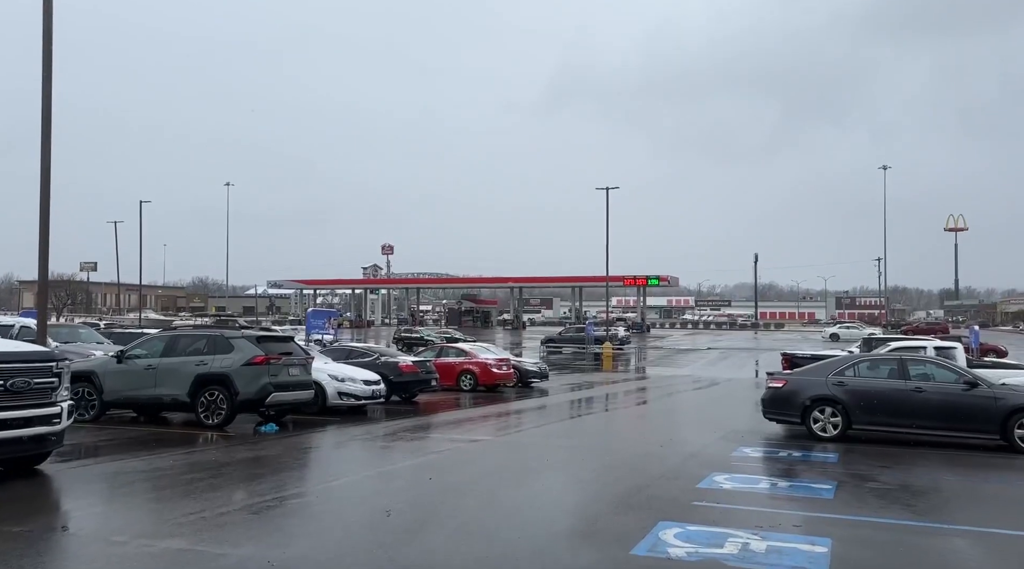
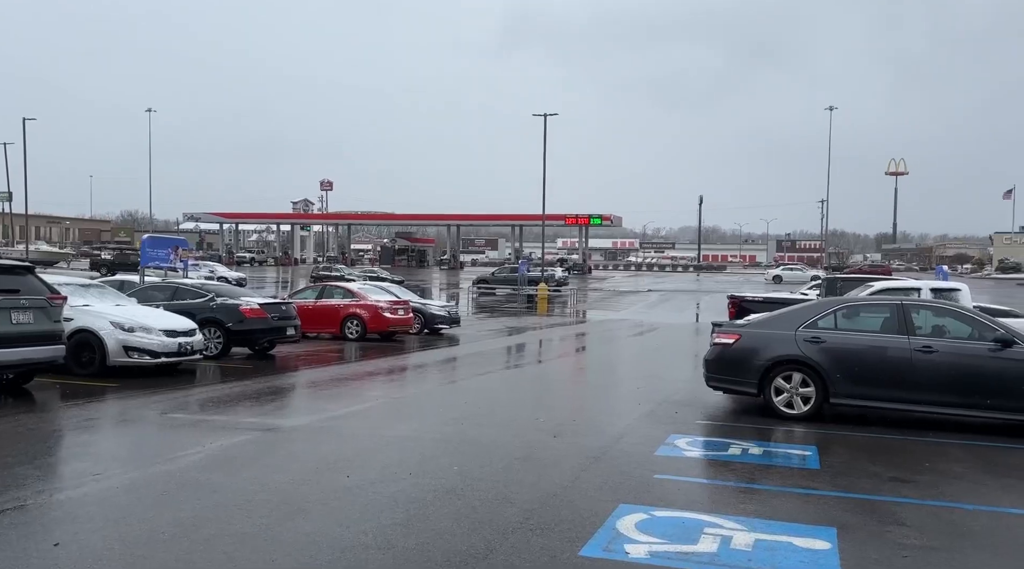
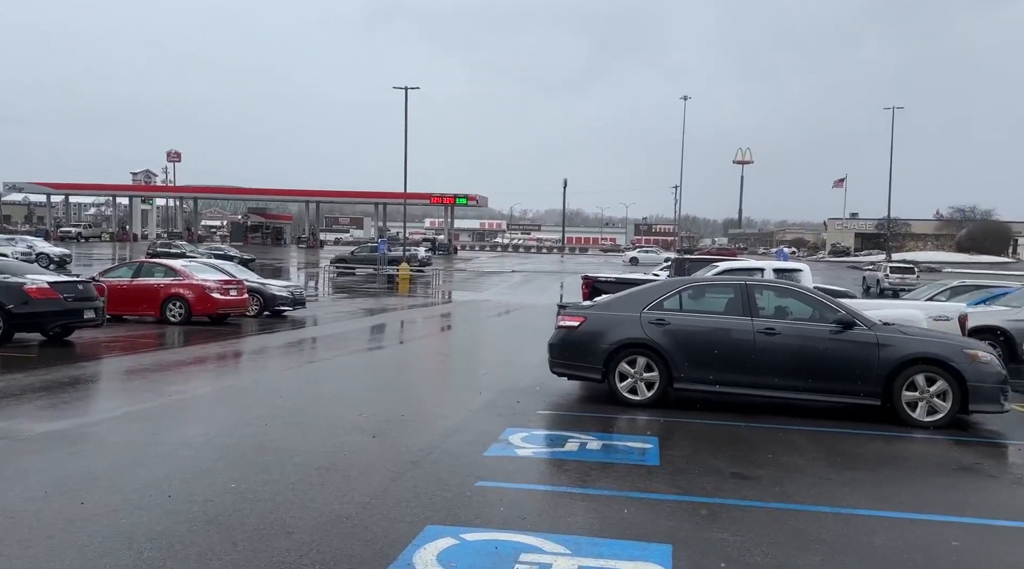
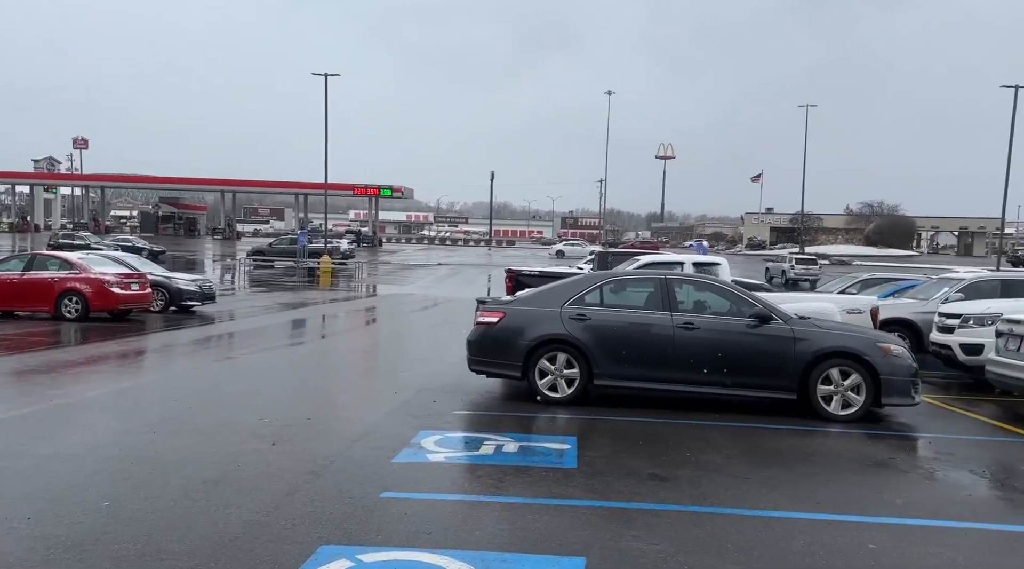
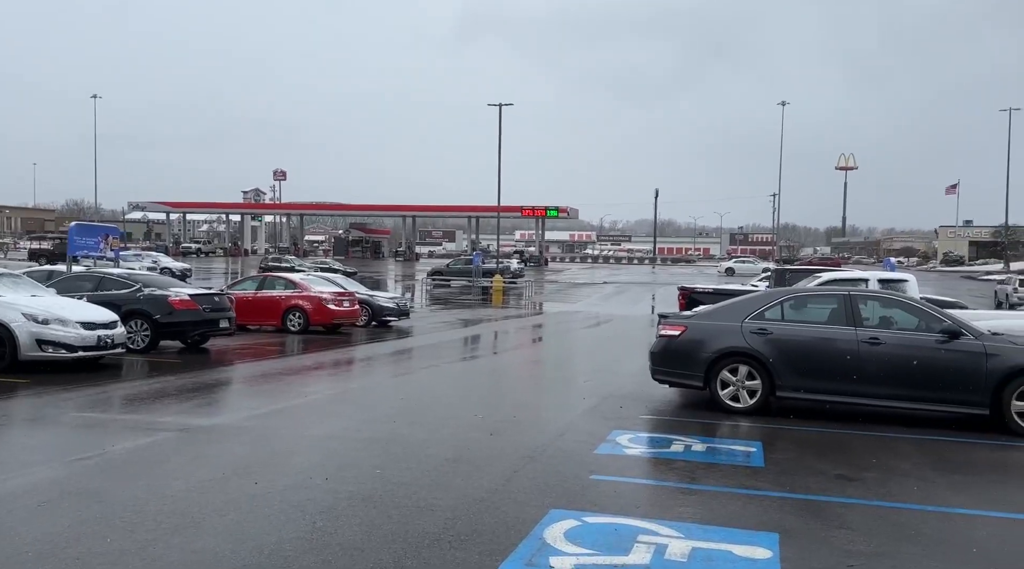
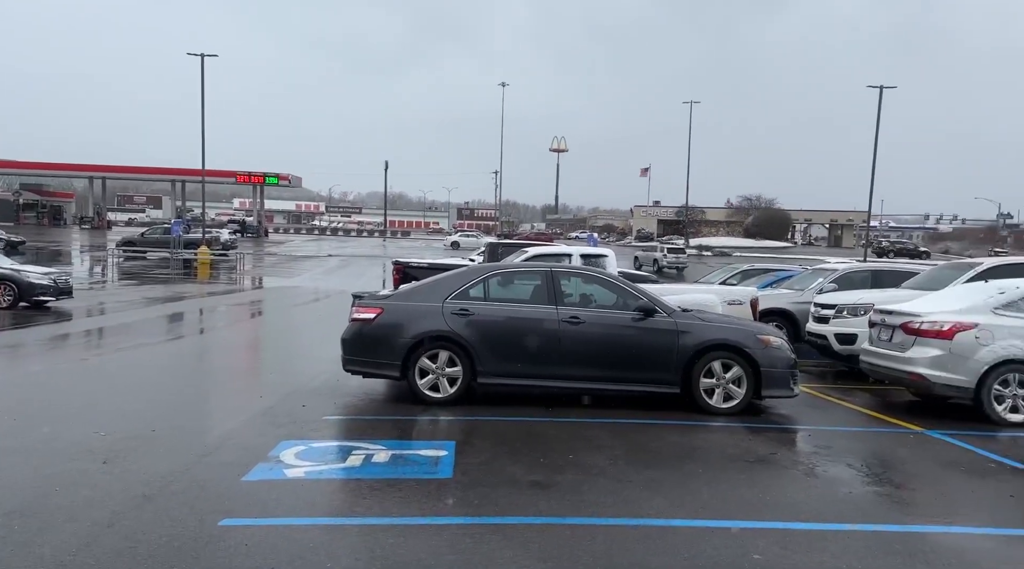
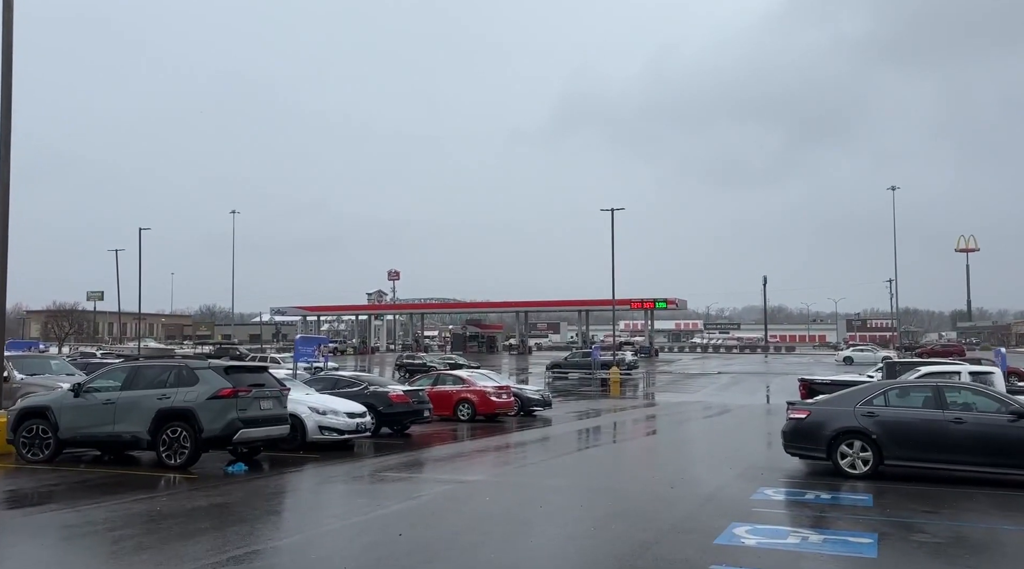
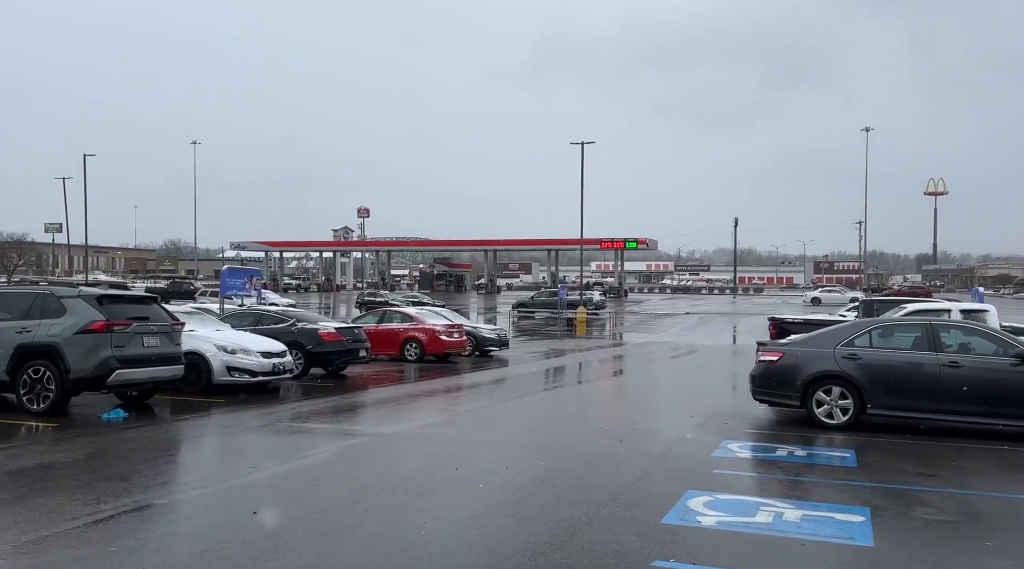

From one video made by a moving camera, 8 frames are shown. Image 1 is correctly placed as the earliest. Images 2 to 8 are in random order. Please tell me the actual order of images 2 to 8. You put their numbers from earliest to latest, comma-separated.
7, 8, 2, 5, 3, 4, 6
